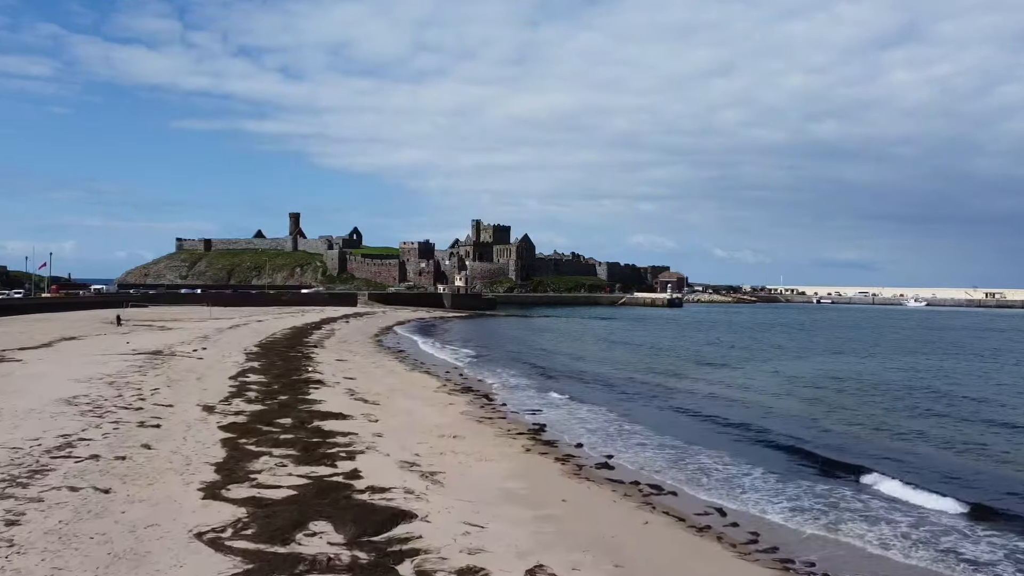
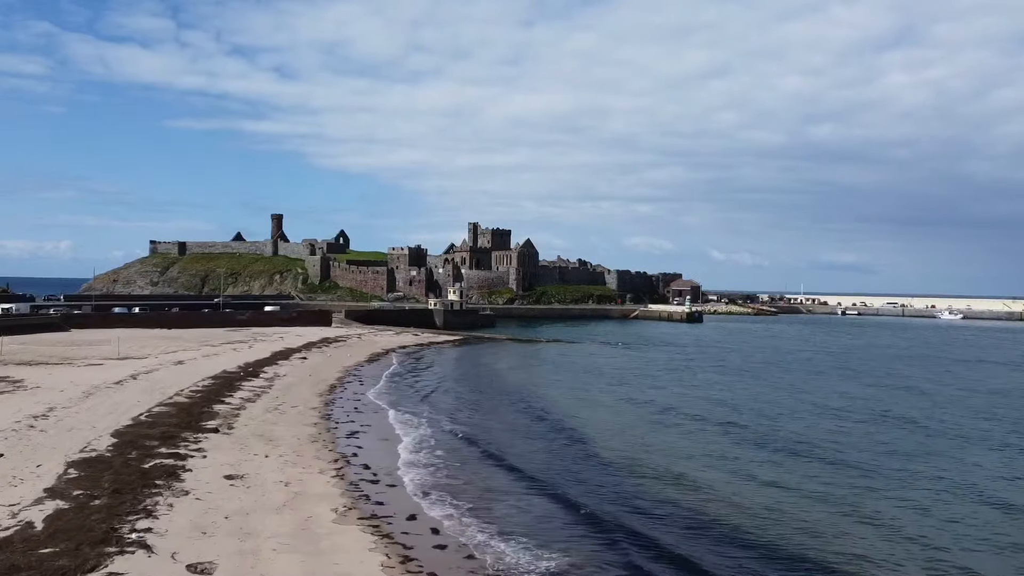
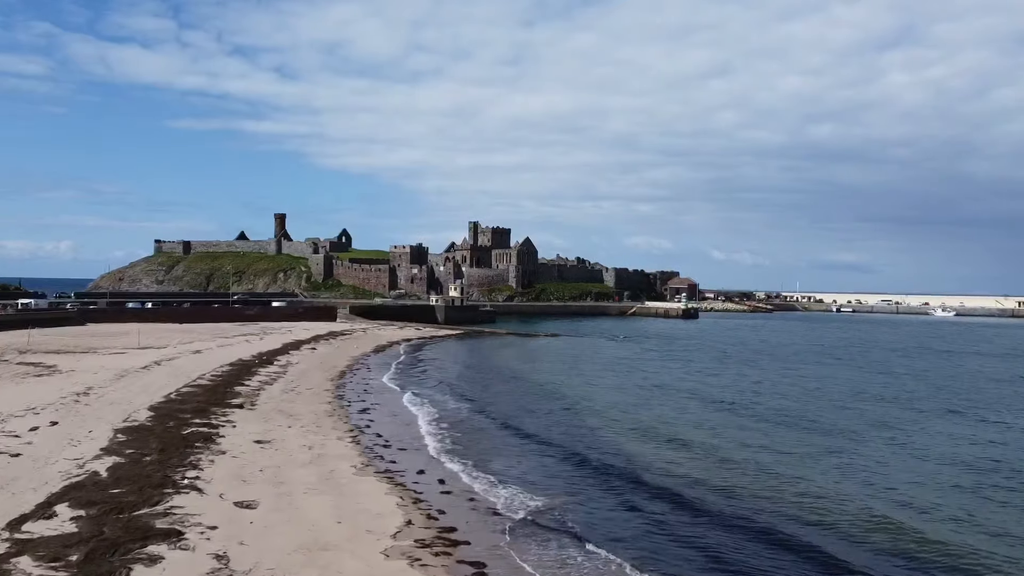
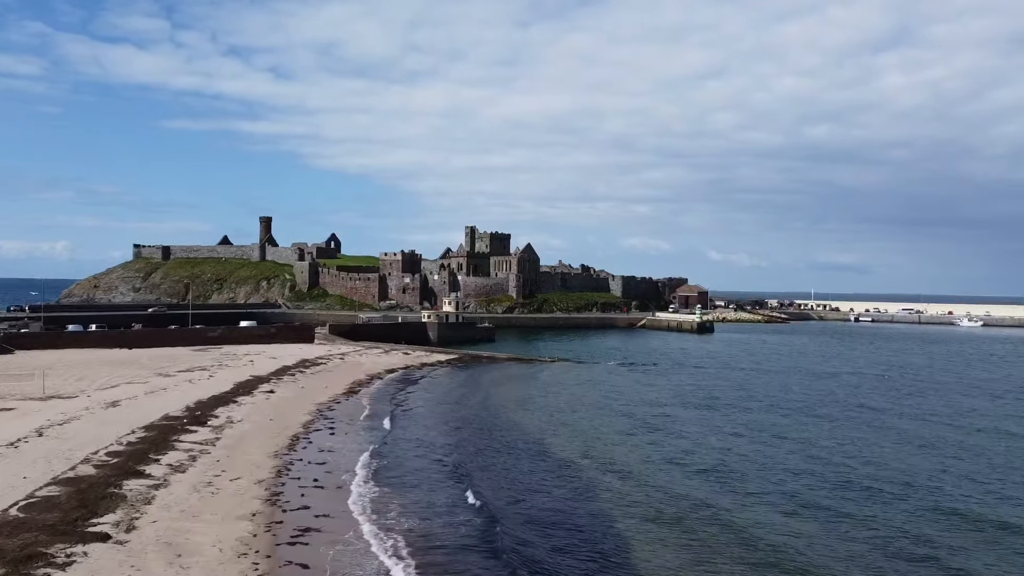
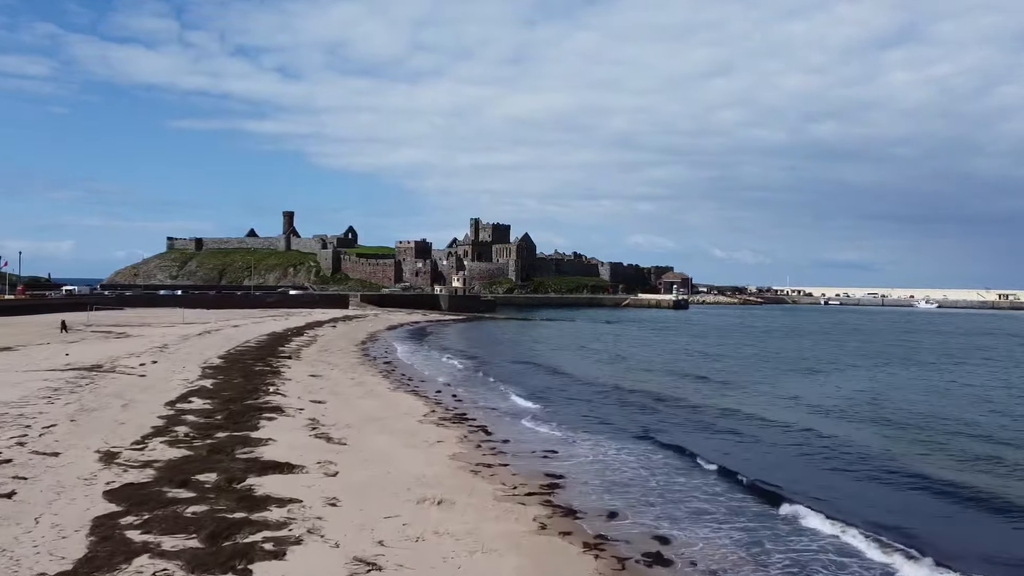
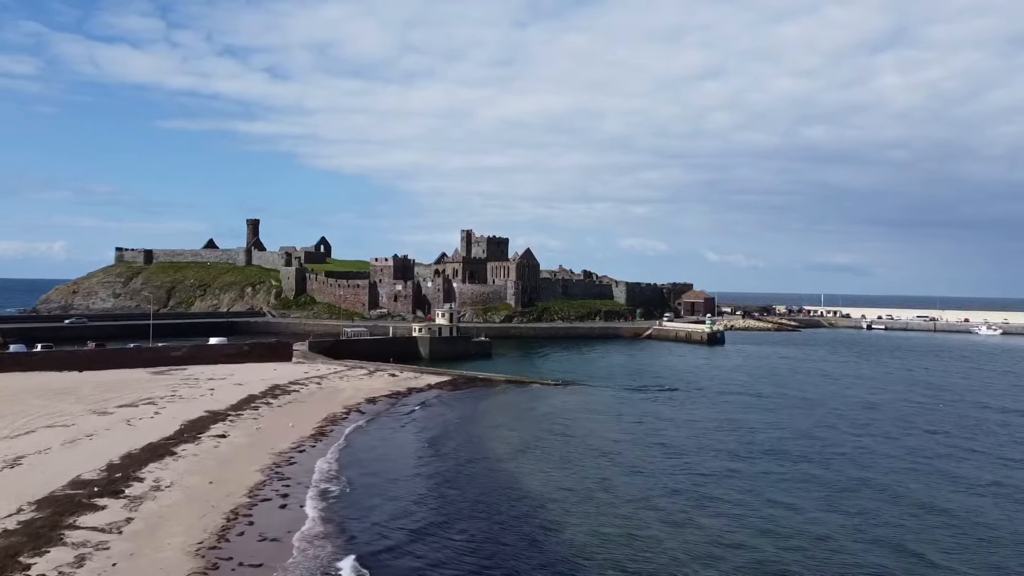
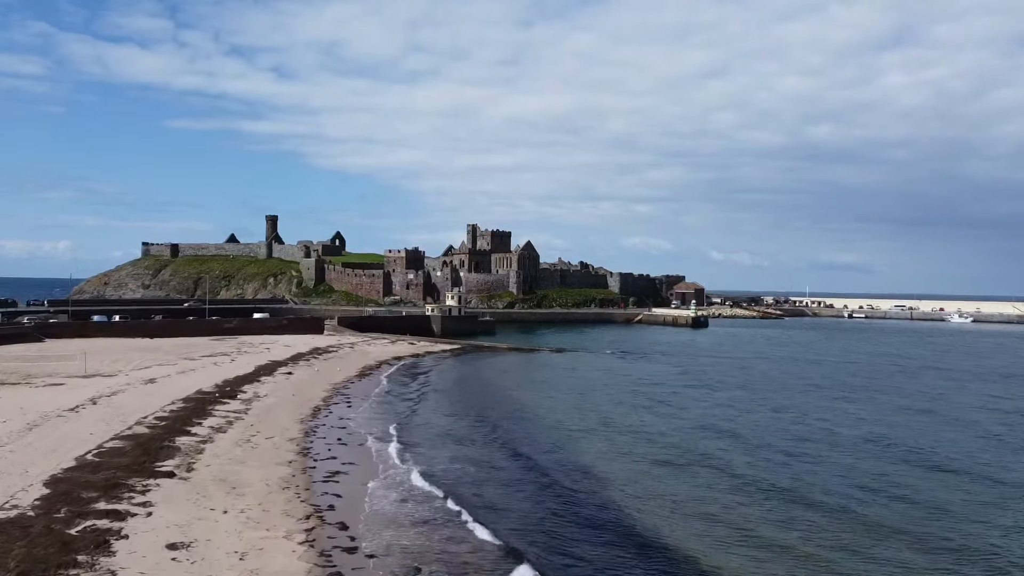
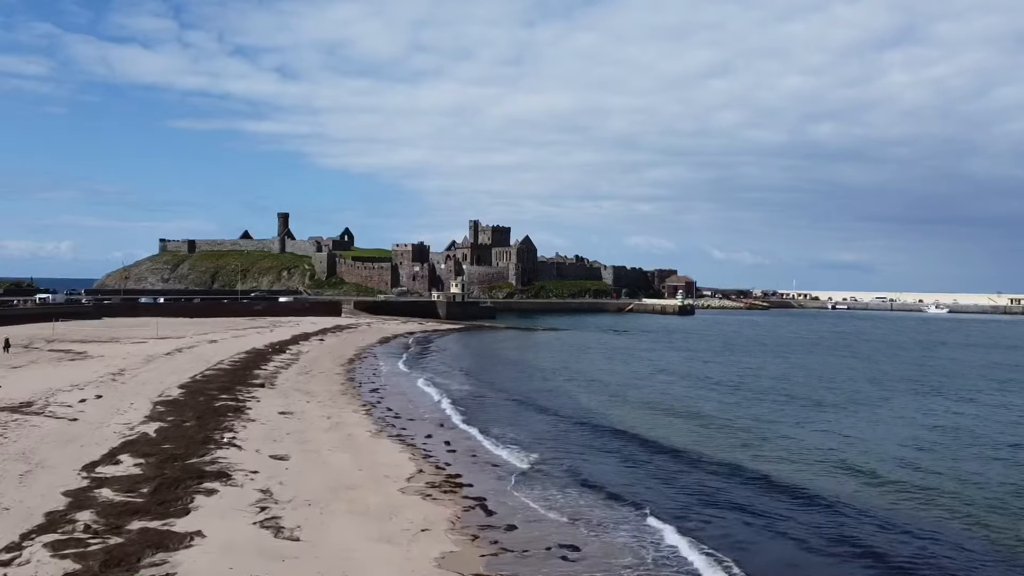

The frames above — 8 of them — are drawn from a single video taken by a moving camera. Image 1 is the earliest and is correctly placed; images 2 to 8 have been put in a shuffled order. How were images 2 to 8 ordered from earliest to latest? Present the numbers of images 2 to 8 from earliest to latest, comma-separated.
5, 8, 3, 2, 7, 4, 6
